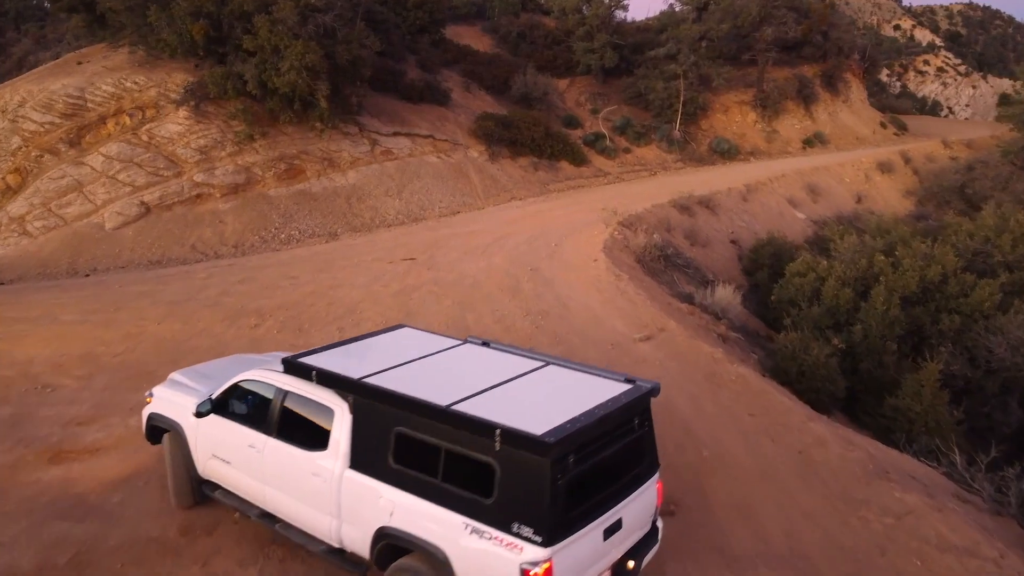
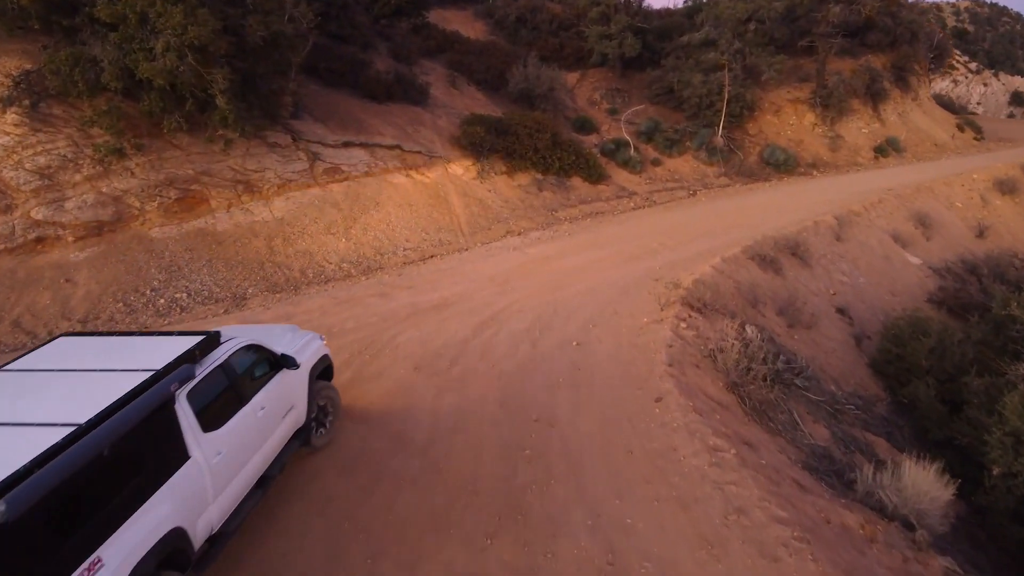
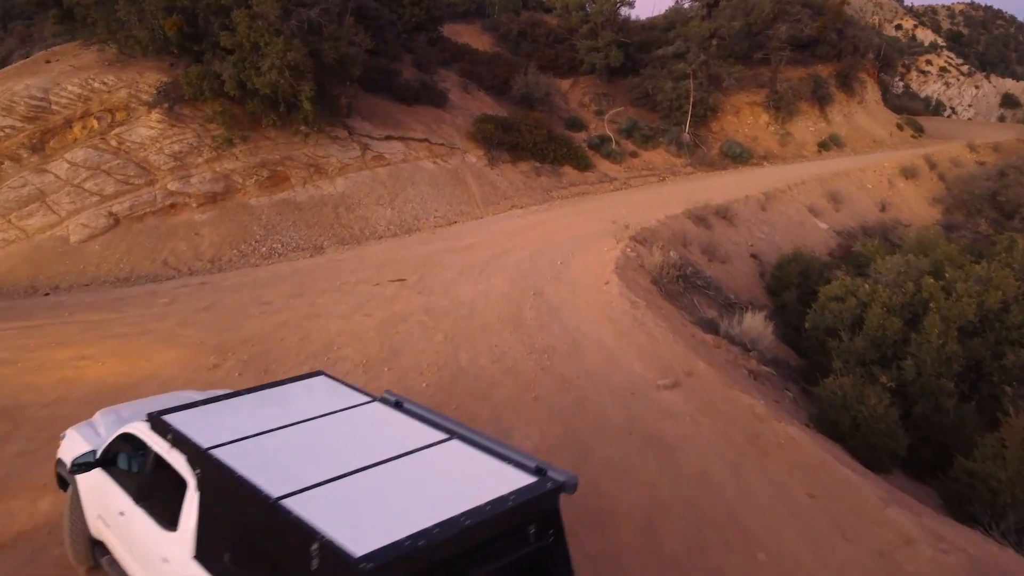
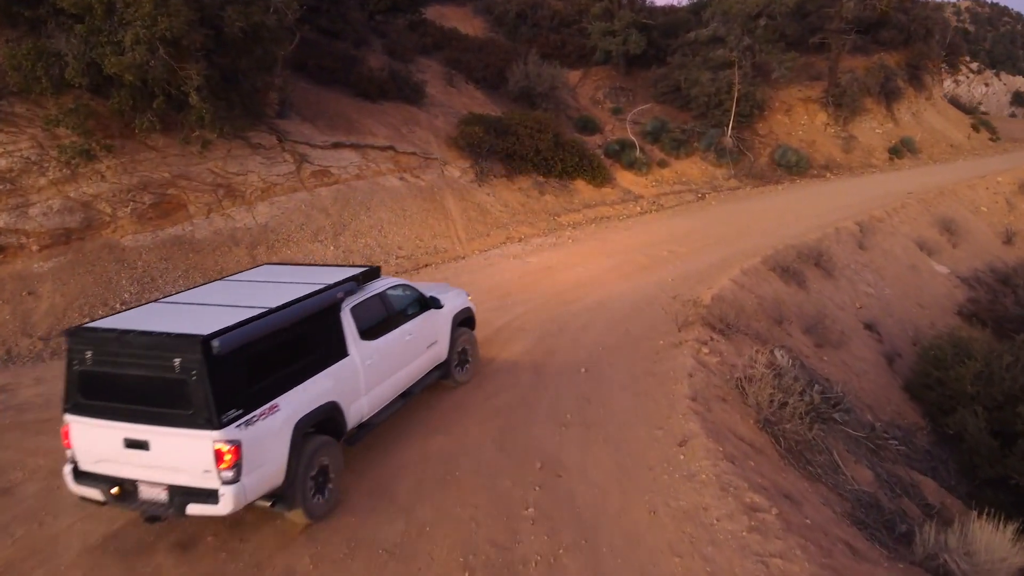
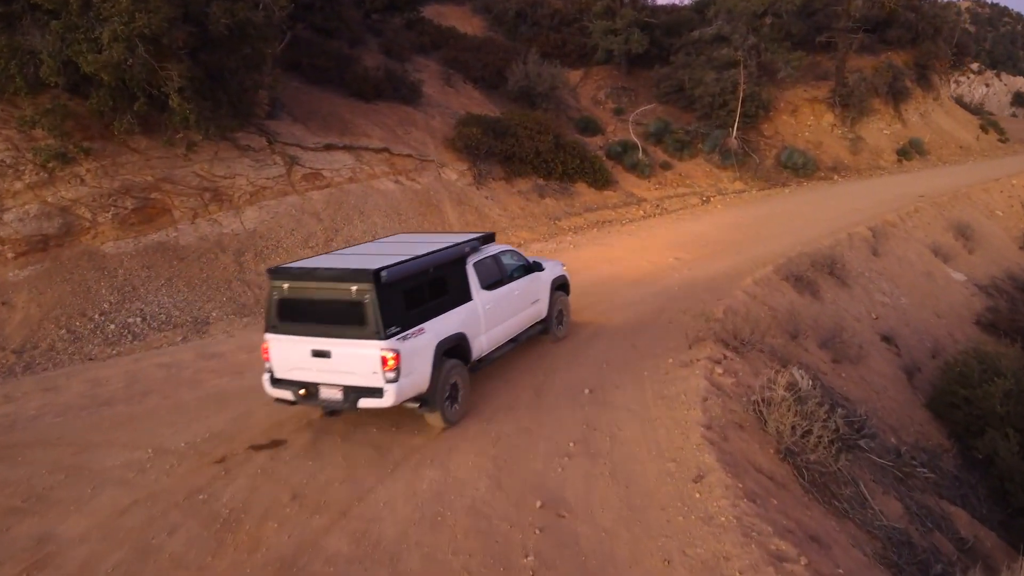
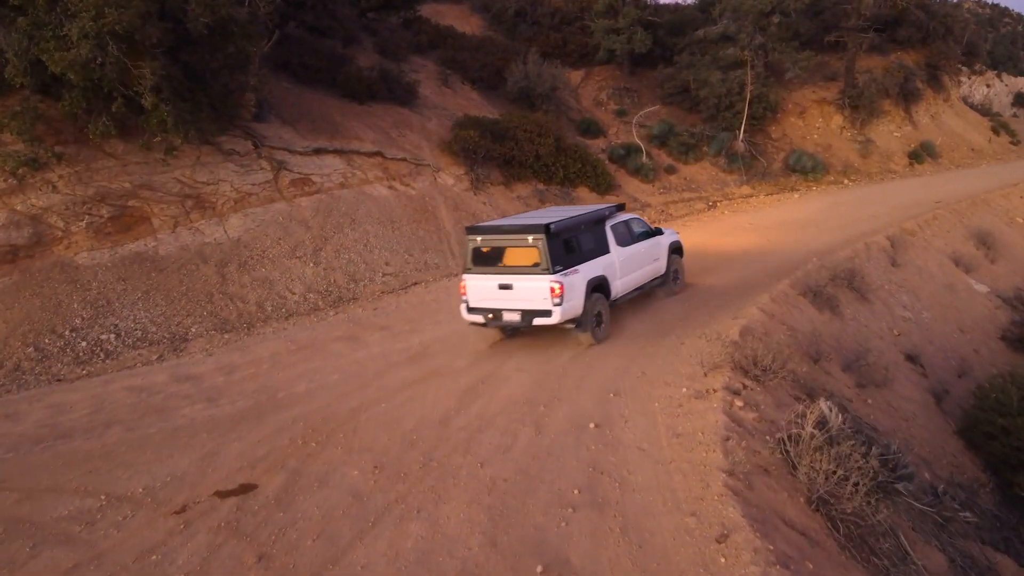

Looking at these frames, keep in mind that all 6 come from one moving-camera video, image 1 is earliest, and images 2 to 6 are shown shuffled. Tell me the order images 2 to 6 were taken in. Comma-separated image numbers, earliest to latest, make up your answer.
3, 2, 4, 5, 6
